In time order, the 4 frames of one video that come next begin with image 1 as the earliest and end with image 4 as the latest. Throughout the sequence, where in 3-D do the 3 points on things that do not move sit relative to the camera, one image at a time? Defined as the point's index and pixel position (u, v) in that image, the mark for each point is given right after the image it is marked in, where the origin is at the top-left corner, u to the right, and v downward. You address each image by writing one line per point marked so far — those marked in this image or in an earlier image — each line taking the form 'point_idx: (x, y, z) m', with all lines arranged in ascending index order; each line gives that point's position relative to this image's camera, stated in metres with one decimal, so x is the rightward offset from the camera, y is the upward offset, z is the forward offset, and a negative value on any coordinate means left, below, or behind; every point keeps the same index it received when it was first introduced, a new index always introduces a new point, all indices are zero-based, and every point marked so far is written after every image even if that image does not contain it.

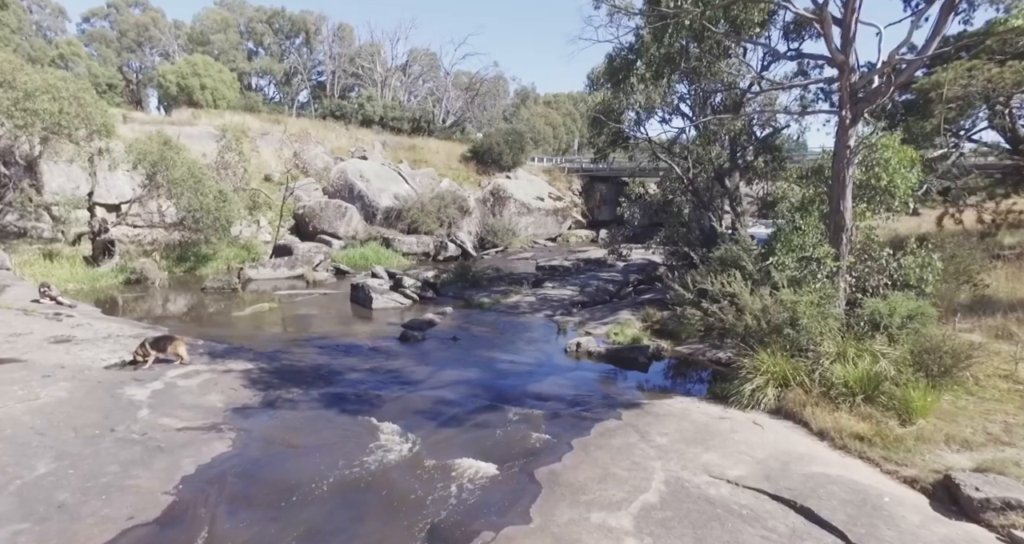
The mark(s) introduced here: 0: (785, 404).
0: (+4.2, -2.0, +9.4) m
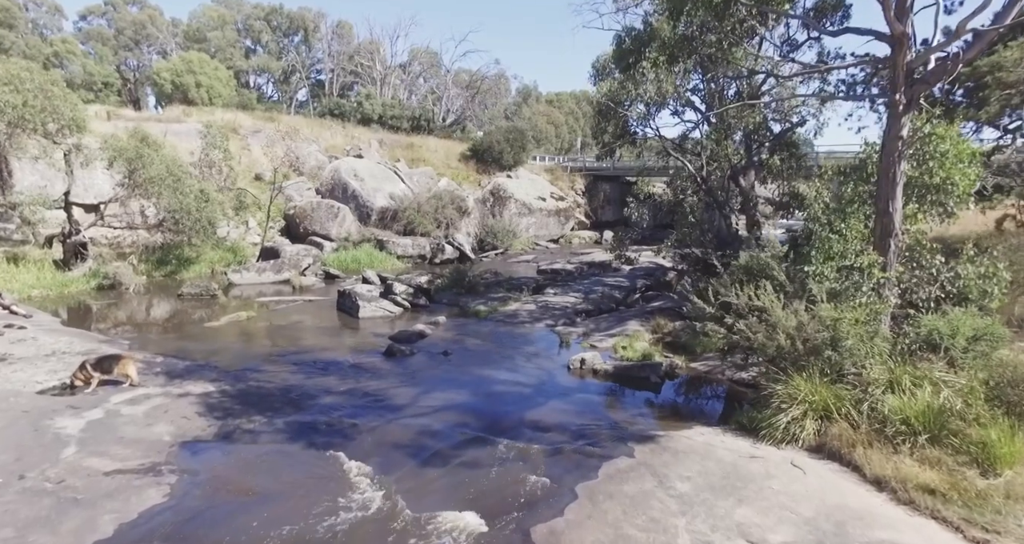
0: (+4.1, -2.2, +7.9) m
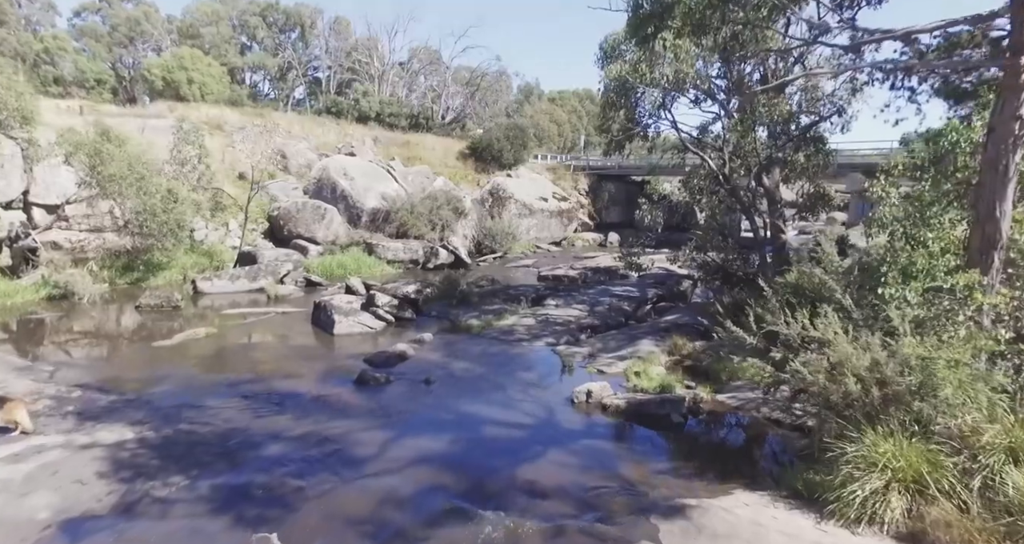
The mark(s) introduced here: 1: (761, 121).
0: (+3.9, -2.4, +5.8) m
1: (+6.5, +4.0, +16.1) m
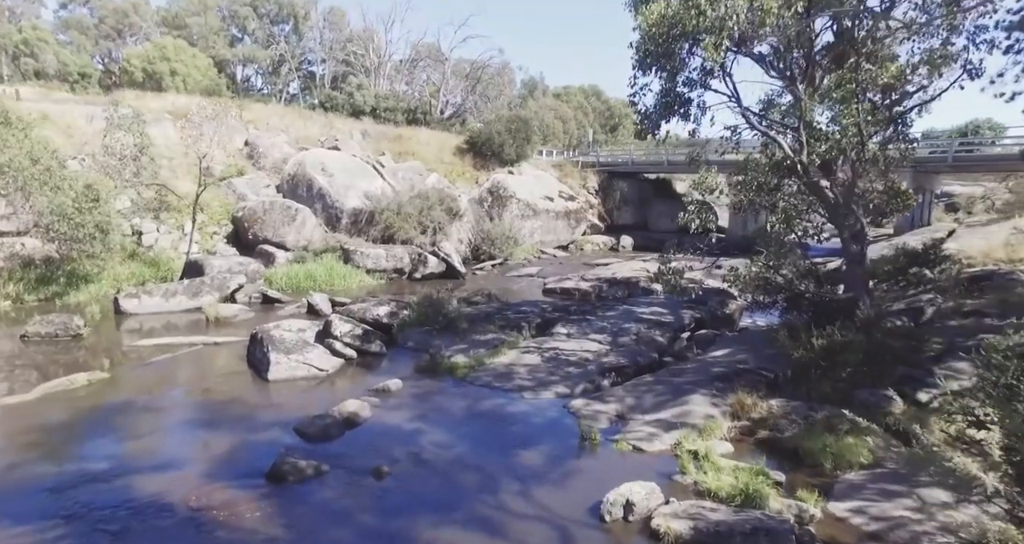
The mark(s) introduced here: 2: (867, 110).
0: (+3.8, -2.9, +1.7) m
1: (+6.5, +3.5, +11.9) m
2: (+6.8, +3.0, +12.6) m
